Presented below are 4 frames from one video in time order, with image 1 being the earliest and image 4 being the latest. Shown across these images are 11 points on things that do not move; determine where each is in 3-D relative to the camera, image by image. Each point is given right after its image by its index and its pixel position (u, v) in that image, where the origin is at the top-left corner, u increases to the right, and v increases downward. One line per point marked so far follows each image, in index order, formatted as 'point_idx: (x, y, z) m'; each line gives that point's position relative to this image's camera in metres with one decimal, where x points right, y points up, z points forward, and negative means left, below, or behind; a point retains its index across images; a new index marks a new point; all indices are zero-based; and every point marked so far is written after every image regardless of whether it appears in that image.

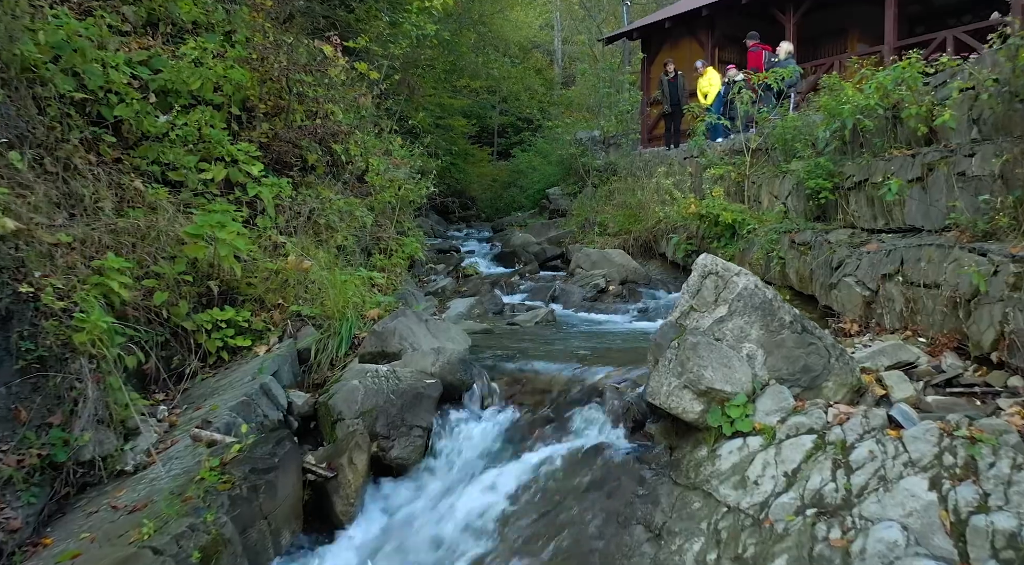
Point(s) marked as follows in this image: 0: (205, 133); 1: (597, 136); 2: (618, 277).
0: (-3.0, +1.5, +6.9) m
1: (+2.2, +3.9, +18.8) m
2: (+1.8, +0.1, +11.7) m
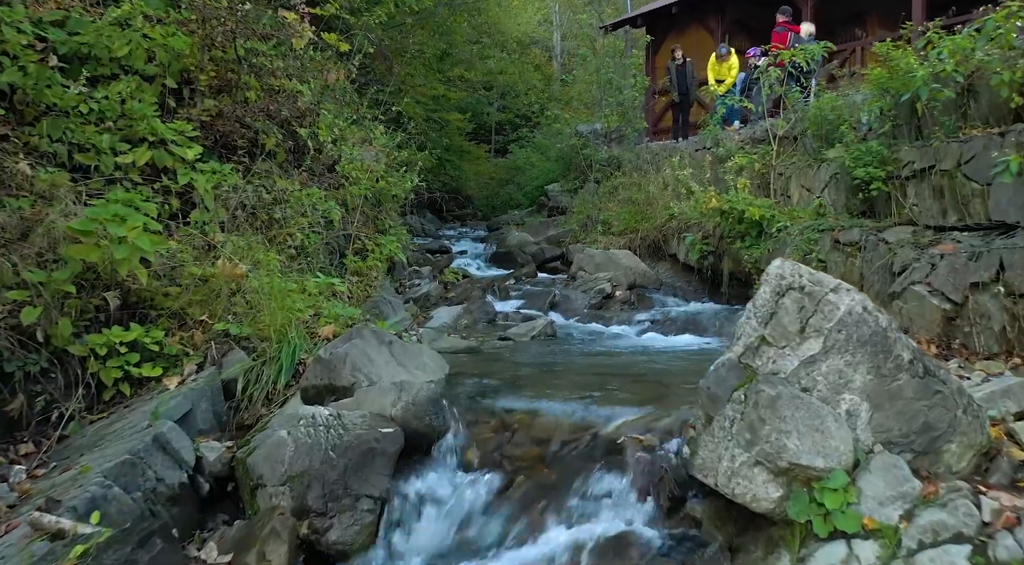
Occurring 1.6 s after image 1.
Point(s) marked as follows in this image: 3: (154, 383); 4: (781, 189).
0: (-3.1, +1.4, +5.7) m
1: (+2.1, +3.8, +17.5) m
2: (+1.7, 0.0, +10.4) m
3: (-2.2, -0.6, +4.3) m
4: (+3.5, +1.2, +9.1) m
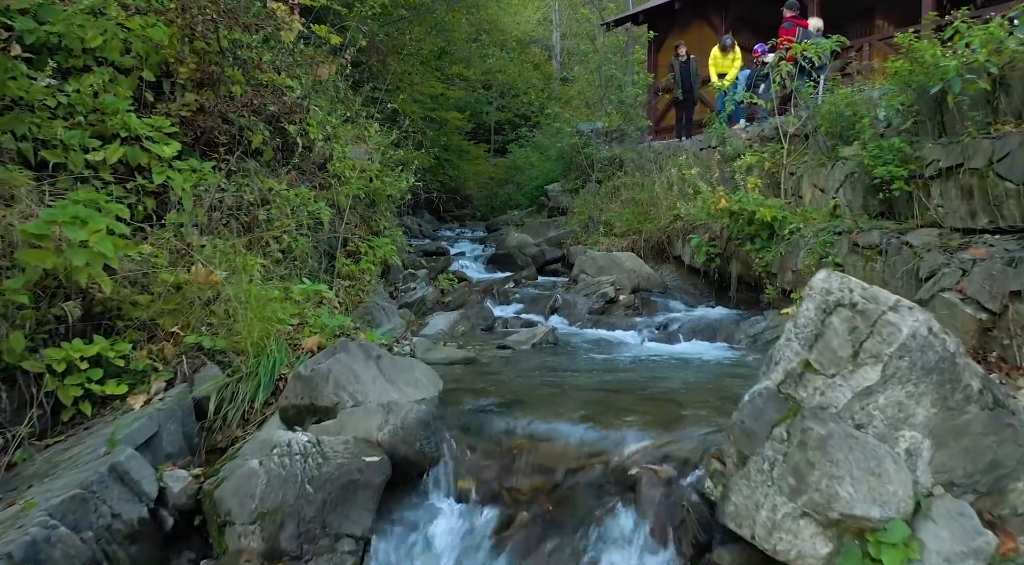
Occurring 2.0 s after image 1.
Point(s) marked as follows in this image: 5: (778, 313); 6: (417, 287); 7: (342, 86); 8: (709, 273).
0: (-3.1, +1.4, +5.3) m
1: (+2.1, +3.8, +17.2) m
2: (+1.7, 0.0, +10.1) m
3: (-2.2, -0.7, +3.9) m
4: (+3.5, +1.2, +8.7) m
5: (+2.8, -0.3, +7.5) m
6: (-1.3, -0.1, +9.4) m
7: (-2.4, +2.8, +9.9) m
8: (+2.8, +0.1, +10.1) m
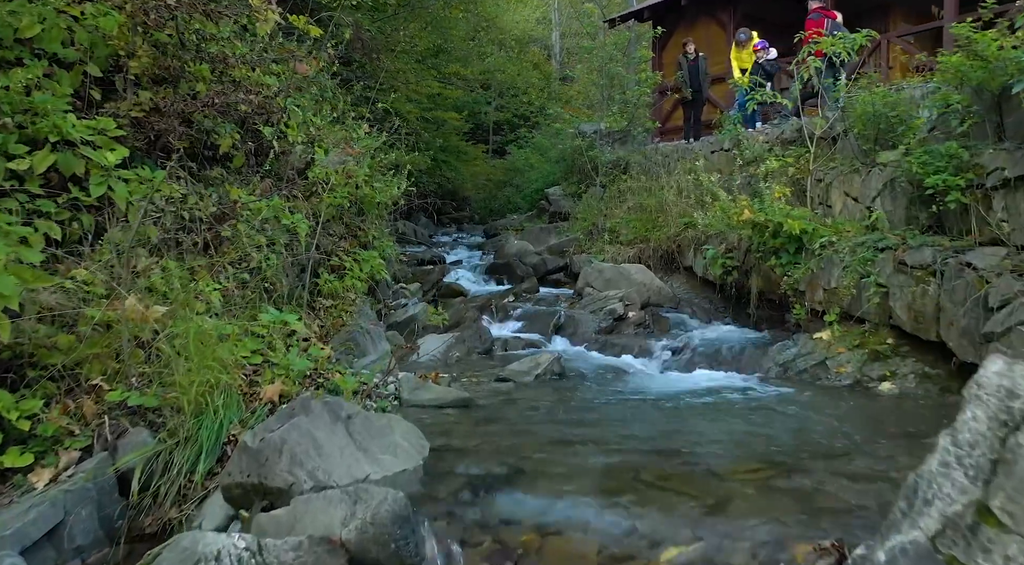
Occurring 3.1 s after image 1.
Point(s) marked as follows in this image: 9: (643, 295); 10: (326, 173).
0: (-3.1, +1.2, +4.5) m
1: (+2.1, +3.6, +16.4) m
2: (+1.7, -0.2, +9.3) m
3: (-2.2, -0.8, +3.1) m
4: (+3.5, +1.0, +7.9) m
5: (+2.8, -0.5, +6.7) m
6: (-1.3, -0.3, +8.6) m
7: (-2.4, +2.6, +9.1) m
8: (+2.8, -0.1, +9.3) m
9: (+1.7, -0.2, +9.3) m
10: (-1.9, +1.1, +7.3) m
